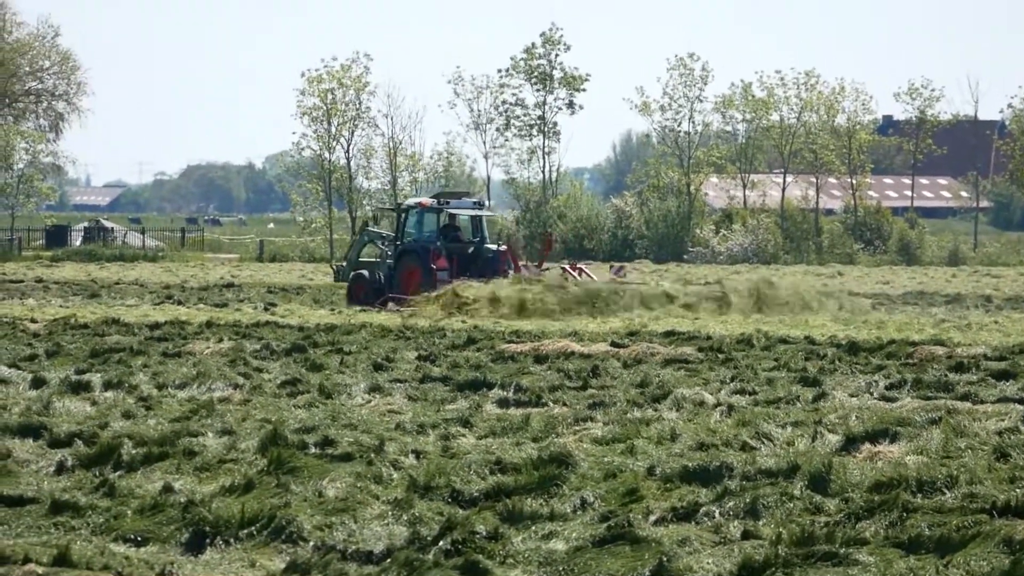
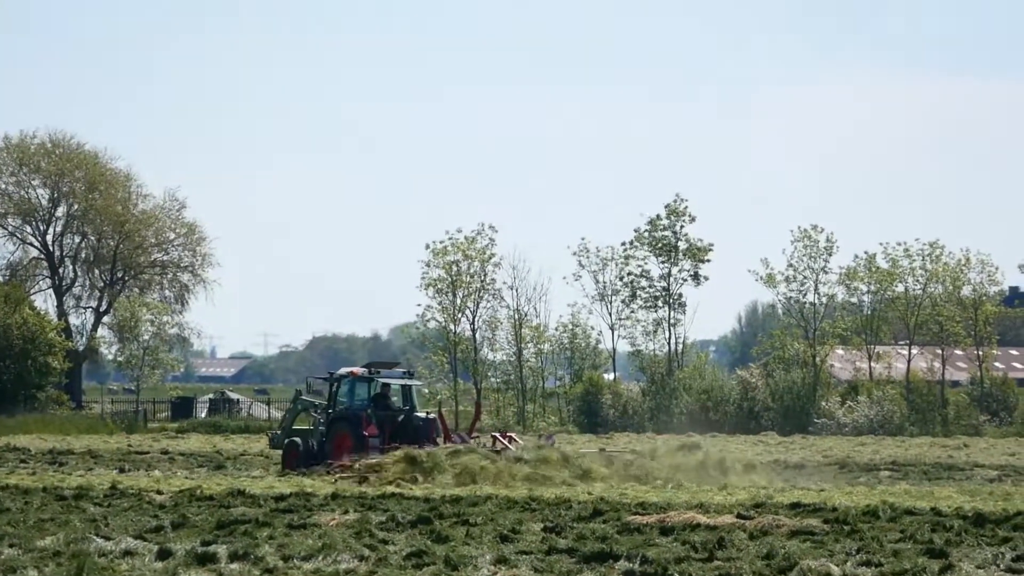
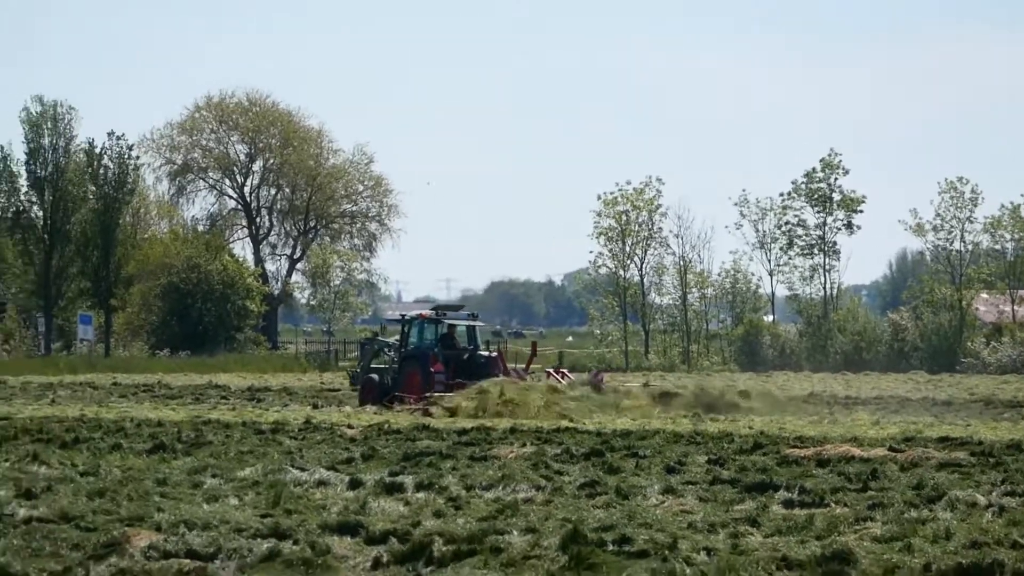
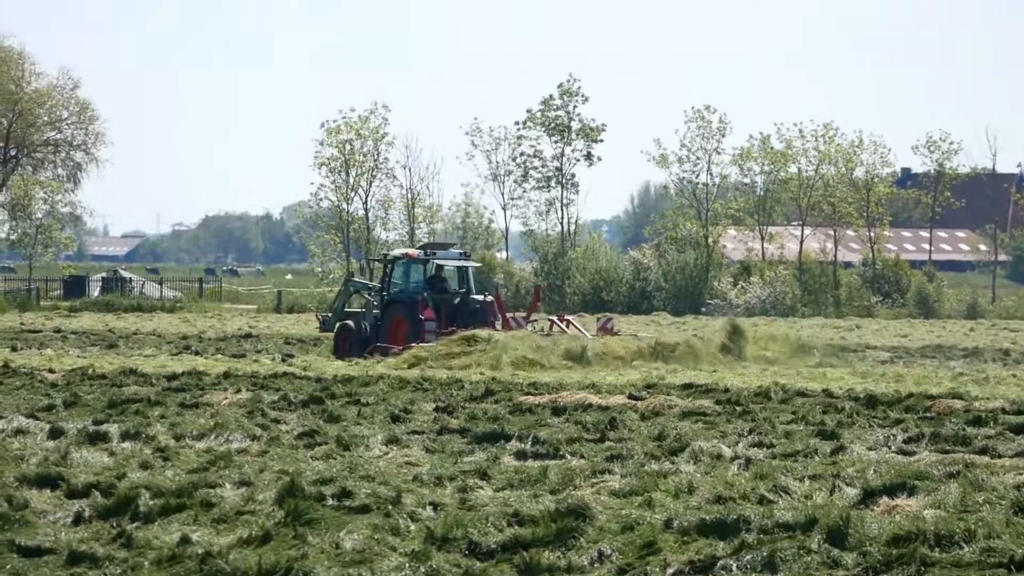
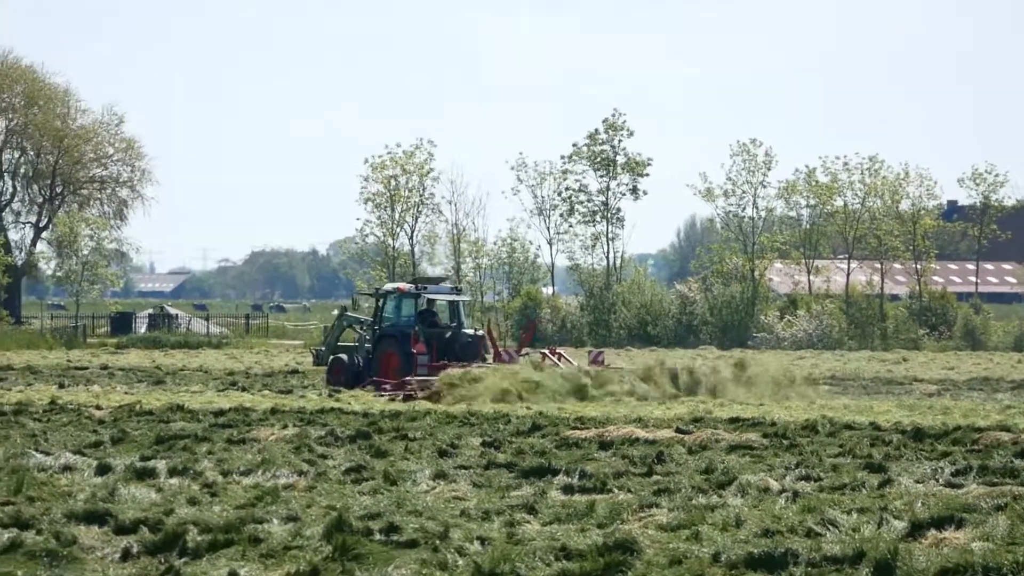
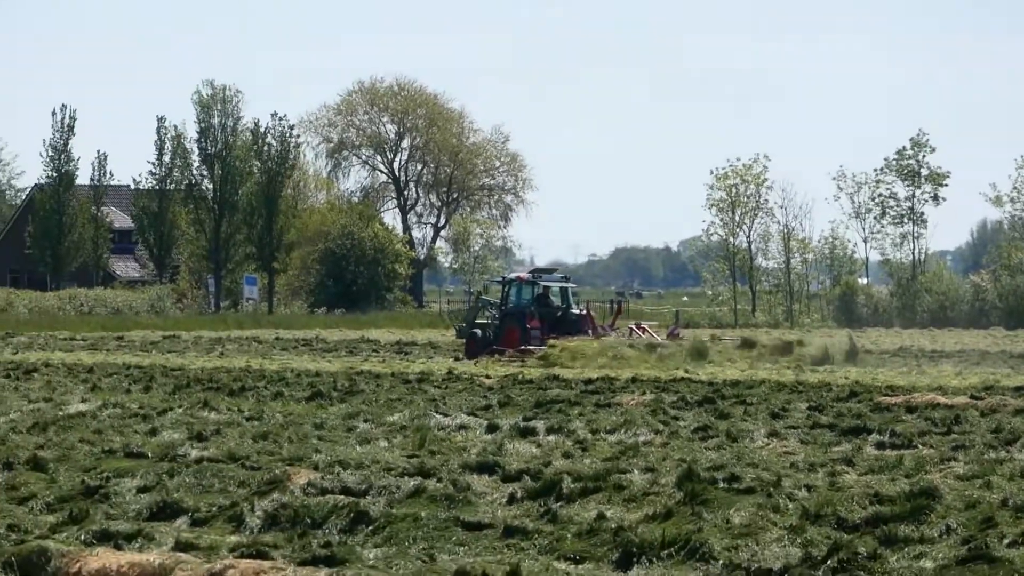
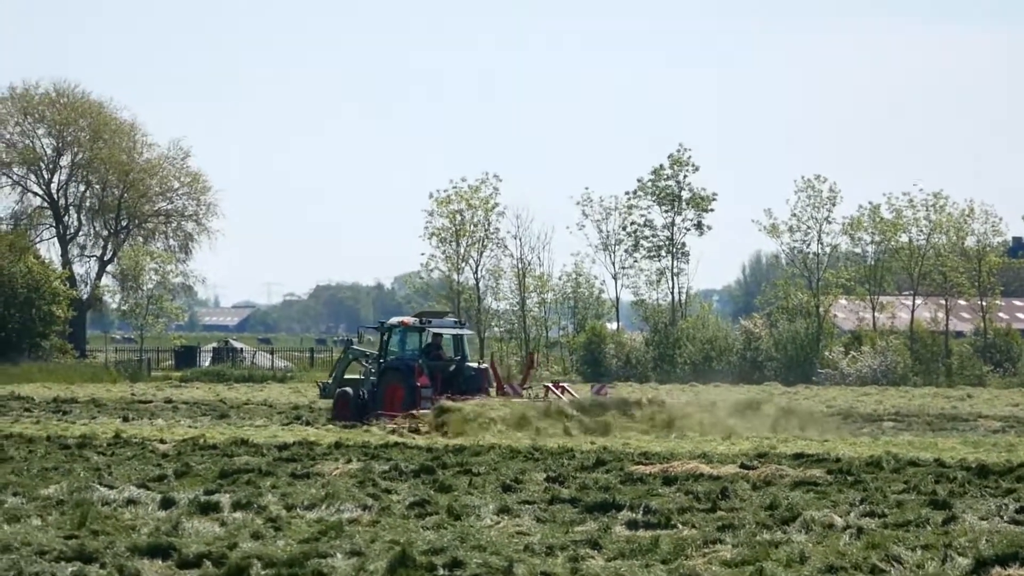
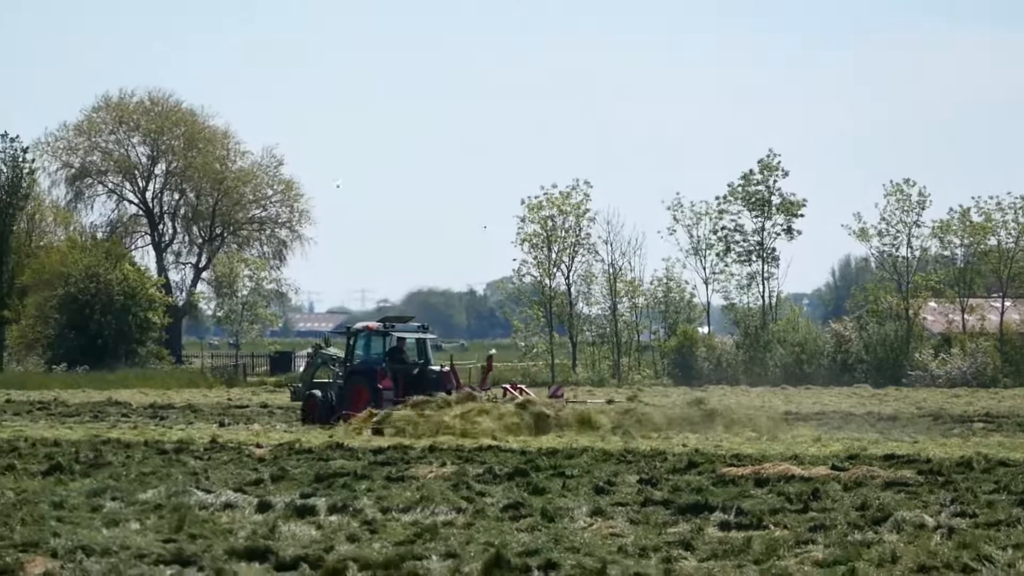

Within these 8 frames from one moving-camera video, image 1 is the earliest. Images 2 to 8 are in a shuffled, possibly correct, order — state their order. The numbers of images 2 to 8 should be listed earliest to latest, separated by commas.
4, 5, 7, 2, 8, 3, 6
